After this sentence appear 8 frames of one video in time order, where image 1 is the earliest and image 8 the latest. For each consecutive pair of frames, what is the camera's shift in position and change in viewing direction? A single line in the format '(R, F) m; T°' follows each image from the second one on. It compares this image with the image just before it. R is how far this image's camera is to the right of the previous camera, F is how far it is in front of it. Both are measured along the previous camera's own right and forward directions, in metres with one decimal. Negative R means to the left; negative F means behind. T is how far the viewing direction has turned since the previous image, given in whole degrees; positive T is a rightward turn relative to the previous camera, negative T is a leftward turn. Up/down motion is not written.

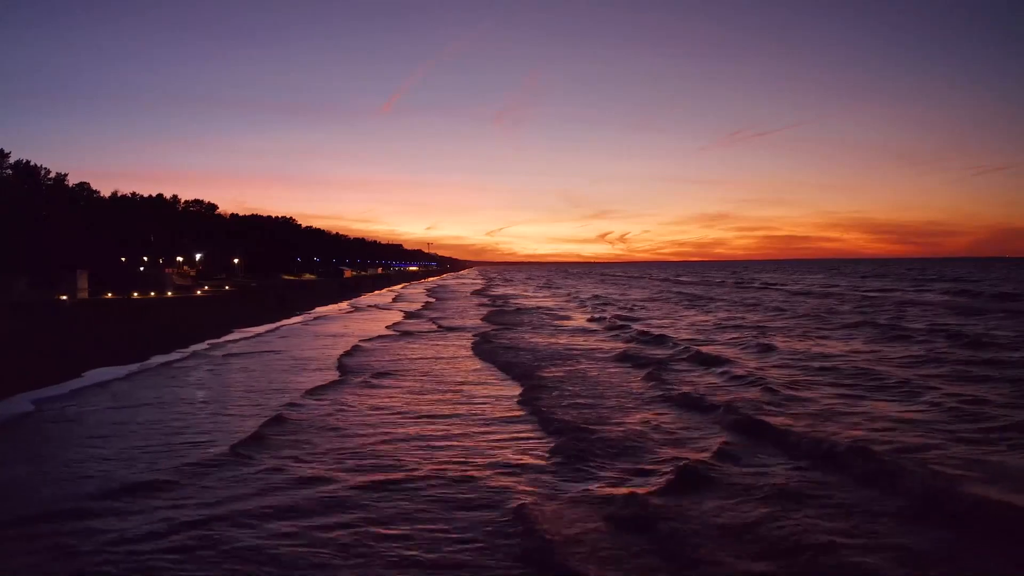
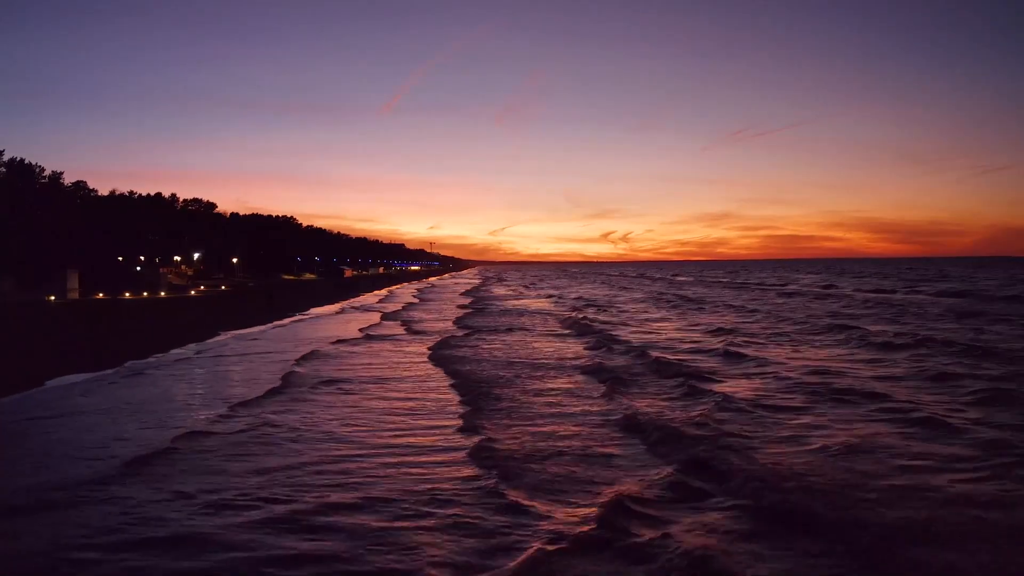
(+0.9, +1.2) m; 0°
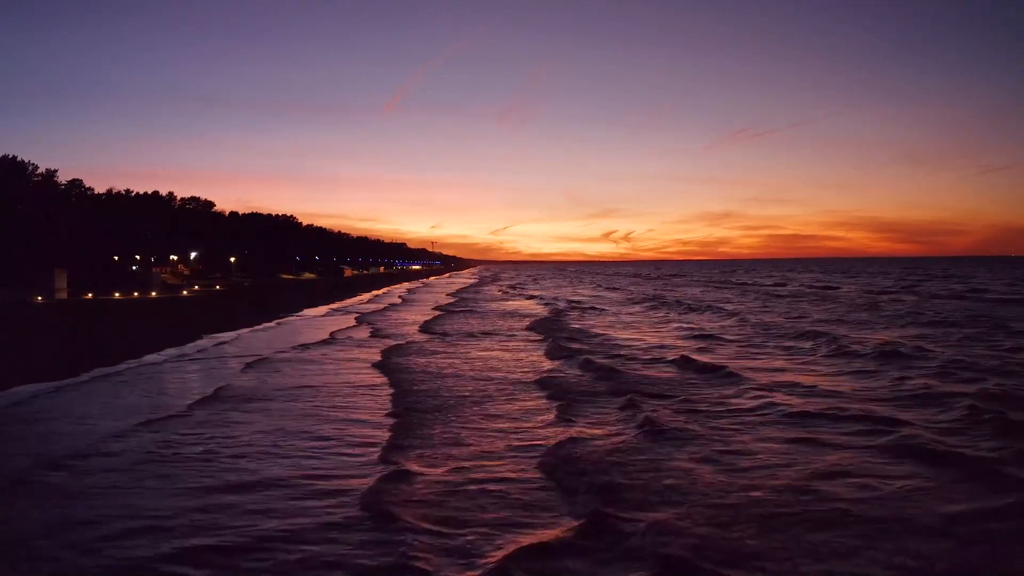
(+1.0, +0.9) m; 0°
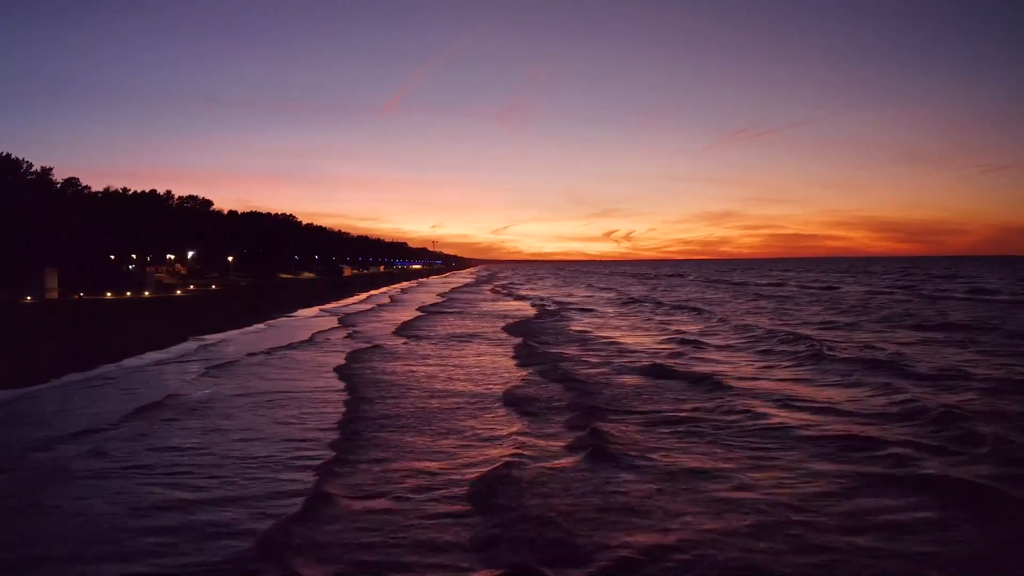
(+0.7, +0.7) m; 0°
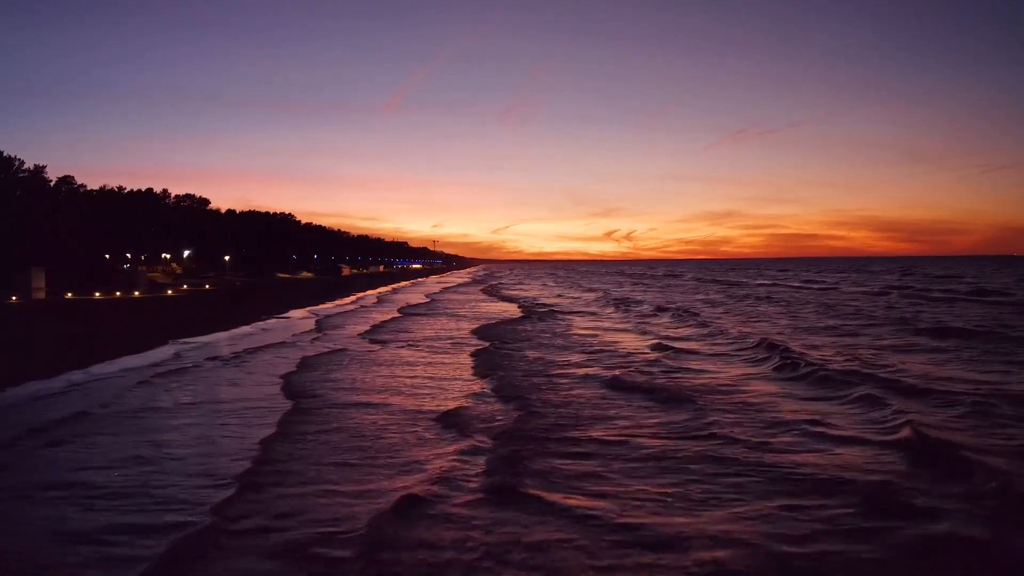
(+0.8, +1.1) m; 0°
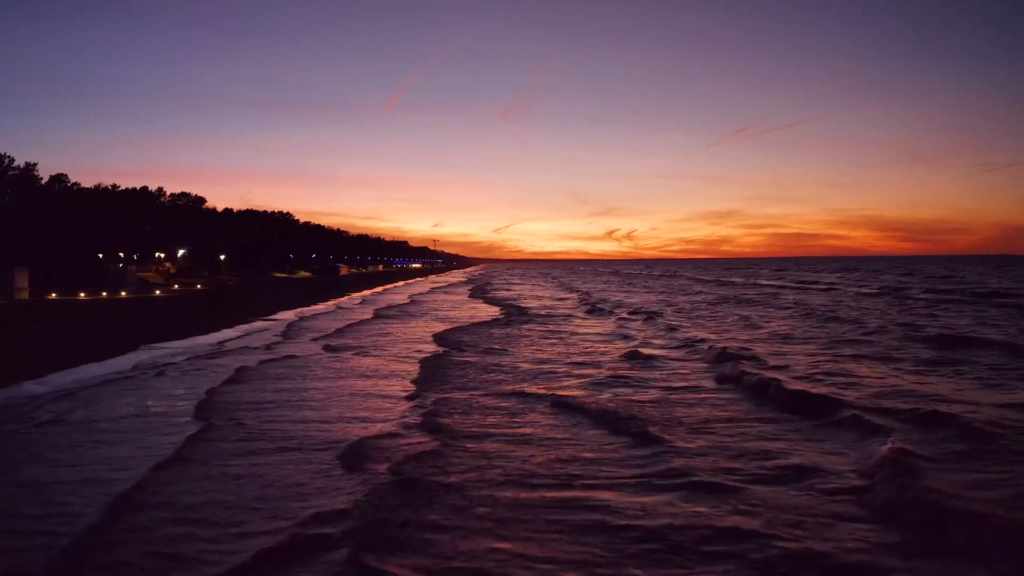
(+1.0, +1.5) m; 0°
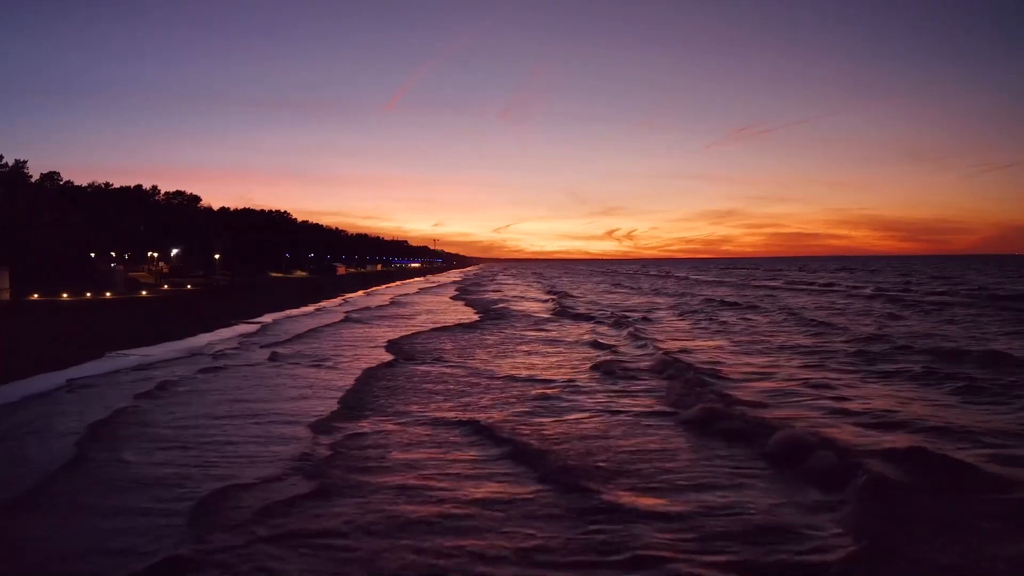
(+1.0, +1.6) m; 0°
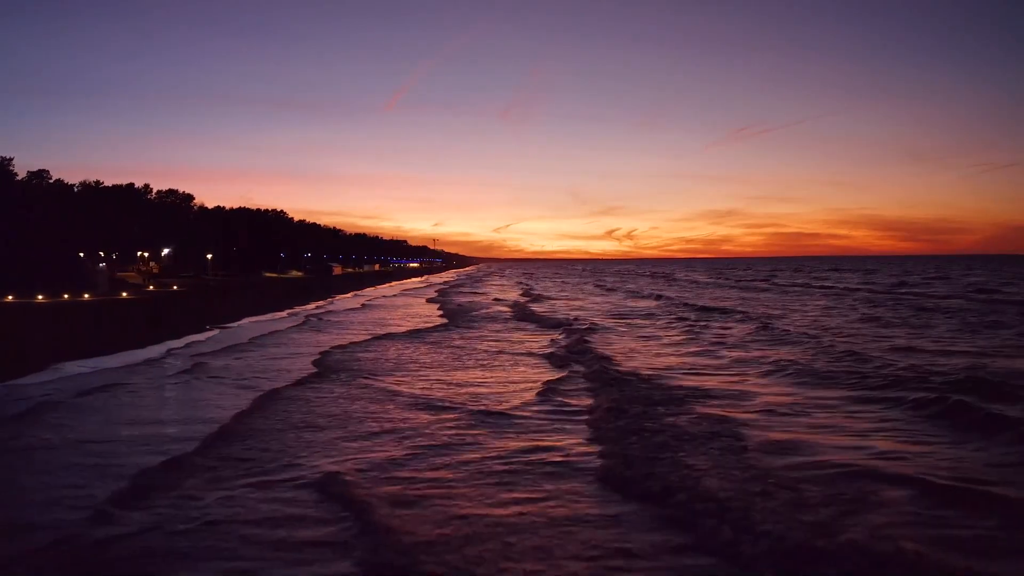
(+1.3, +2.3) m; 0°
